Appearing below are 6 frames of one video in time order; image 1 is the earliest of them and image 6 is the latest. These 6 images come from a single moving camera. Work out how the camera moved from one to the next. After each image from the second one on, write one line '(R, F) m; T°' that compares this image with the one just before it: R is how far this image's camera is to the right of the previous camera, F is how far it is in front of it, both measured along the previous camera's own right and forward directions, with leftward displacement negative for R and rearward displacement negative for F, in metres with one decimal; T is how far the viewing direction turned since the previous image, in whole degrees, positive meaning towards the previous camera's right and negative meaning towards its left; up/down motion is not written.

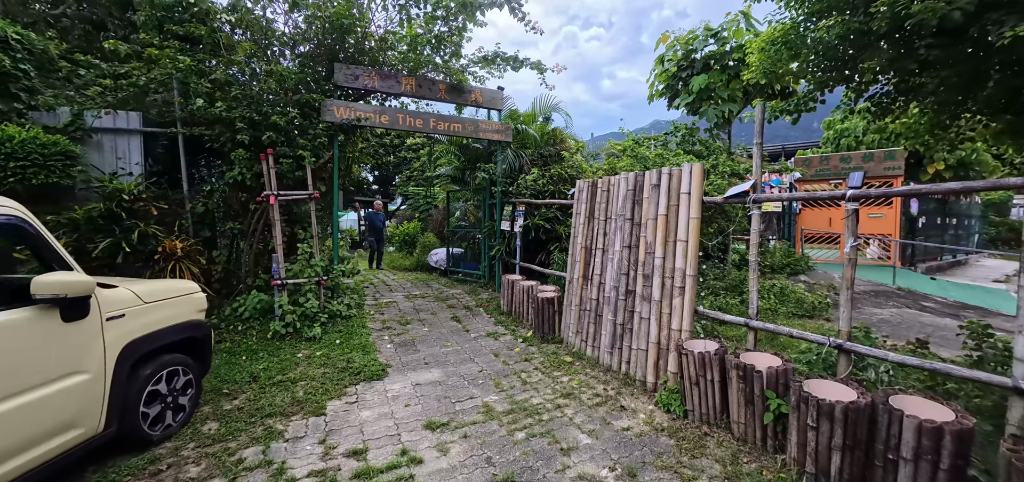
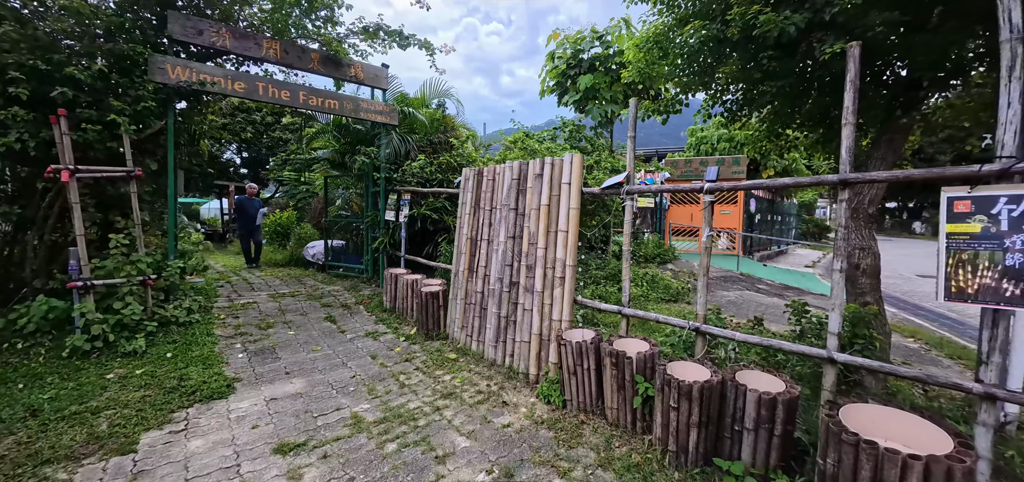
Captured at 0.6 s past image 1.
(+0.1, +0.2) m; +14°
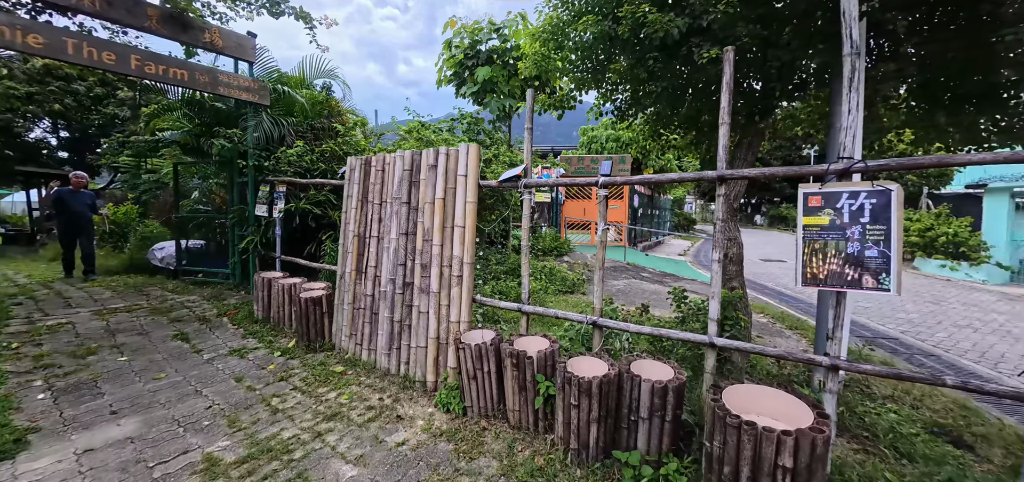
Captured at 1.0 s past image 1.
(0.0, +0.2) m; +13°
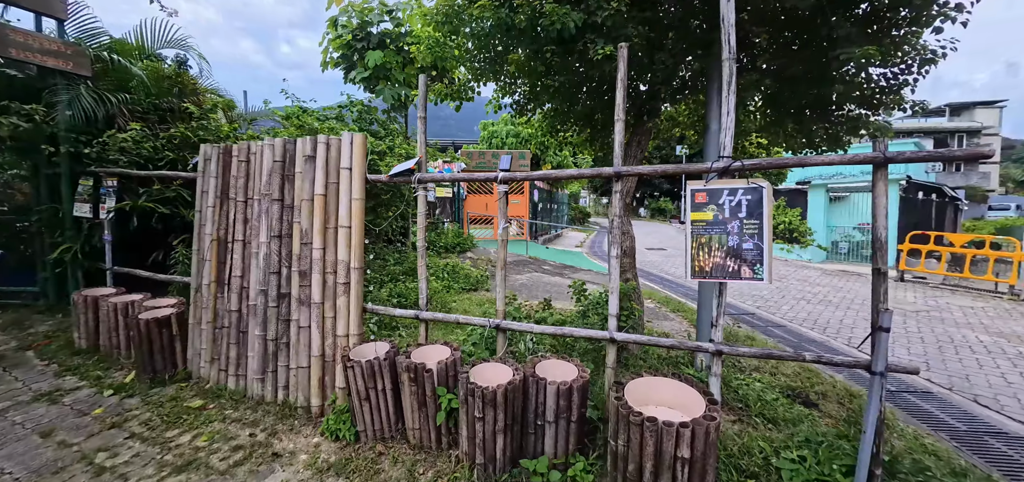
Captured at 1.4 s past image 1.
(0.0, +0.2) m; +13°
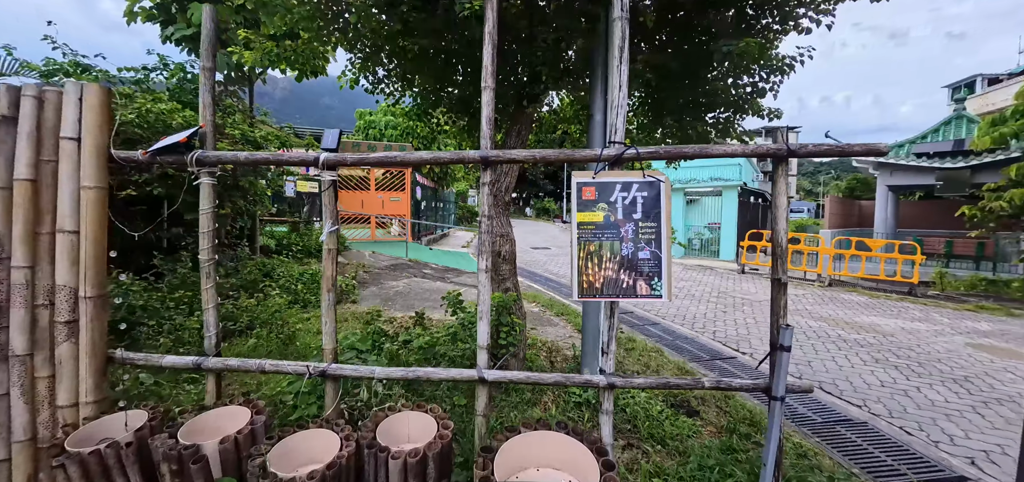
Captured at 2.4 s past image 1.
(+0.2, +0.6) m; +15°
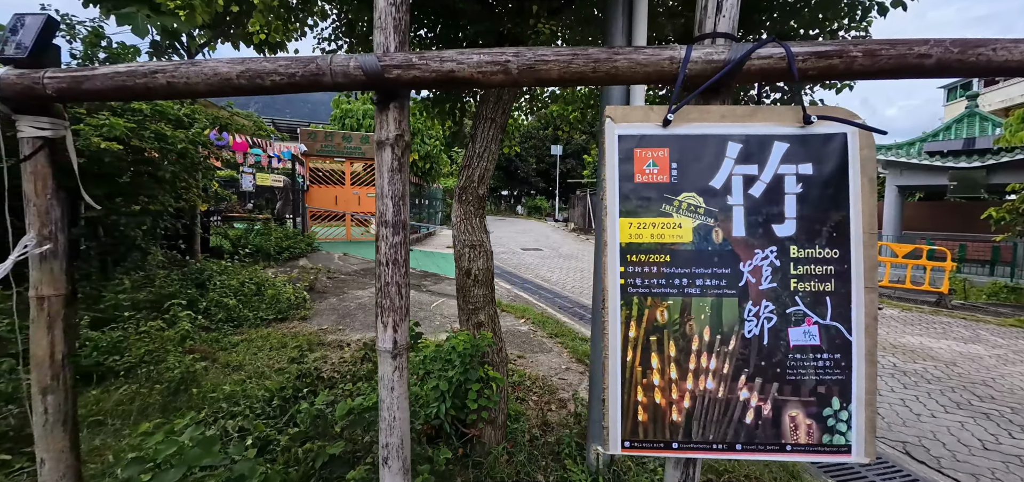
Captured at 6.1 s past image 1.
(+0.1, +1.0) m; +1°
